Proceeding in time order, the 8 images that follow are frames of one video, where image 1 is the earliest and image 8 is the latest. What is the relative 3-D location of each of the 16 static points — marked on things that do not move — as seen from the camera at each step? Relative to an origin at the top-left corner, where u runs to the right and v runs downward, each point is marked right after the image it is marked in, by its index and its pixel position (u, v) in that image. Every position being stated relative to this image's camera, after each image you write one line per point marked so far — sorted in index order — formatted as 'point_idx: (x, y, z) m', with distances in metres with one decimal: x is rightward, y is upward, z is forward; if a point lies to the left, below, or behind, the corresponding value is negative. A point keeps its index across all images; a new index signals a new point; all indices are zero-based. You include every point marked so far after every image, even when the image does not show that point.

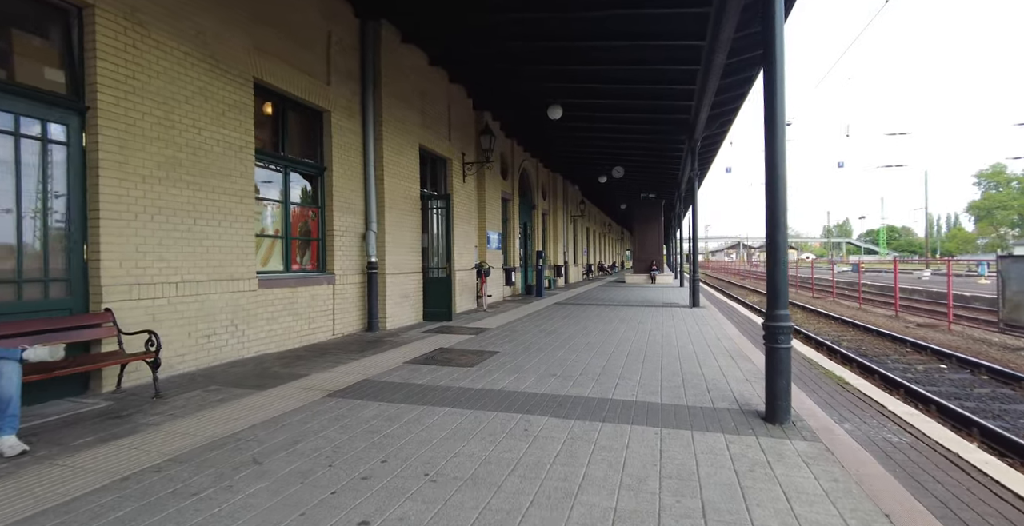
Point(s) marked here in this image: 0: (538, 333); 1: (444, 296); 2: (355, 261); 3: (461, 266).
0: (+0.5, -1.3, +8.5) m
1: (-1.5, -0.7, +10.1) m
2: (-2.9, 0.0, +8.5) m
3: (-1.3, -0.1, +12.0) m
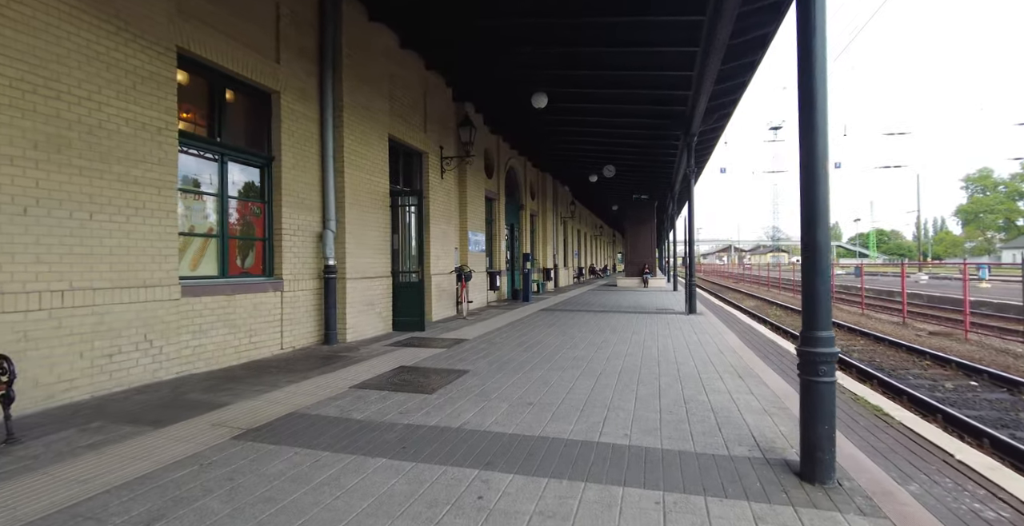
0: (+0.1, -1.3, +7.5) m
1: (-1.9, -0.8, +9.1) m
2: (-3.2, 0.0, +7.5) m
3: (-1.7, -0.2, +11.0) m
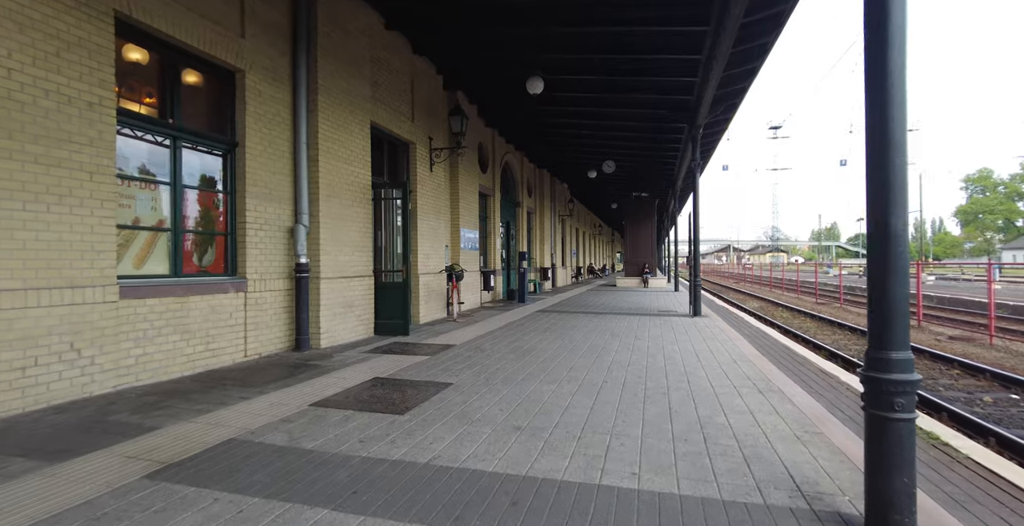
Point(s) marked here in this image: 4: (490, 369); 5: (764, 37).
0: (0.0, -1.3, +6.8) m
1: (-2.1, -0.7, +8.4) m
2: (-3.4, 0.0, +6.8) m
3: (-1.9, -0.1, +10.3) m
4: (-0.3, -1.3, +5.8) m
5: (+4.6, +4.1, +8.6) m
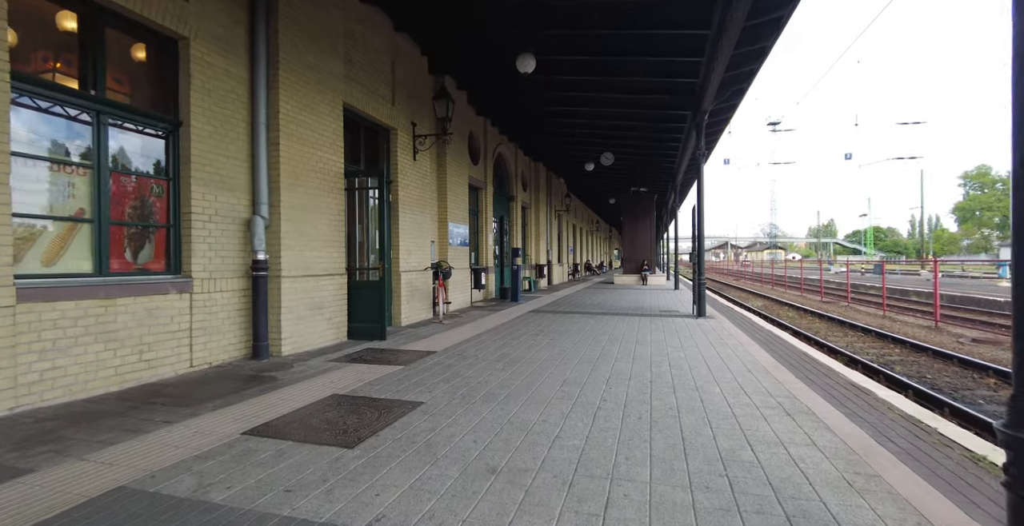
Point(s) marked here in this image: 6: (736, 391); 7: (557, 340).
0: (-0.2, -1.3, +6.0) m
1: (-2.3, -0.7, +7.6) m
2: (-3.5, +0.1, +6.0) m
3: (-2.1, -0.1, +9.5) m
4: (-0.5, -1.3, +5.0) m
5: (+4.4, +4.2, +7.8) m
6: (+2.2, -1.3, +4.7) m
7: (+0.7, -1.2, +7.6) m
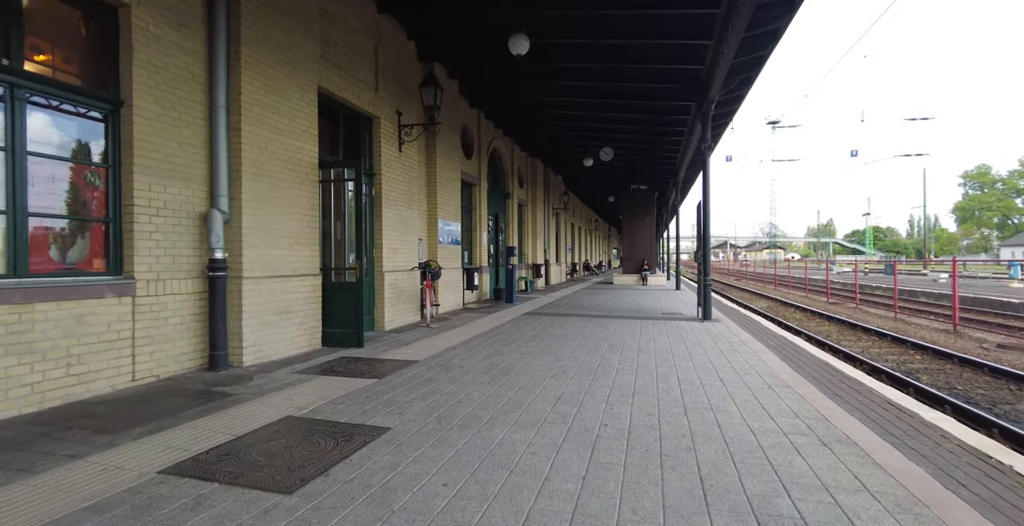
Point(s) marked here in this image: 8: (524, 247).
0: (-0.3, -1.3, +5.4) m
1: (-2.4, -0.7, +6.9) m
2: (-3.7, +0.1, +5.3) m
3: (-2.2, -0.1, +8.8) m
4: (-0.6, -1.3, +4.3) m
5: (+4.3, +4.2, +7.2) m
6: (+2.1, -1.3, +4.0) m
7: (+0.6, -1.2, +7.0) m
8: (+0.5, +0.7, +19.4) m
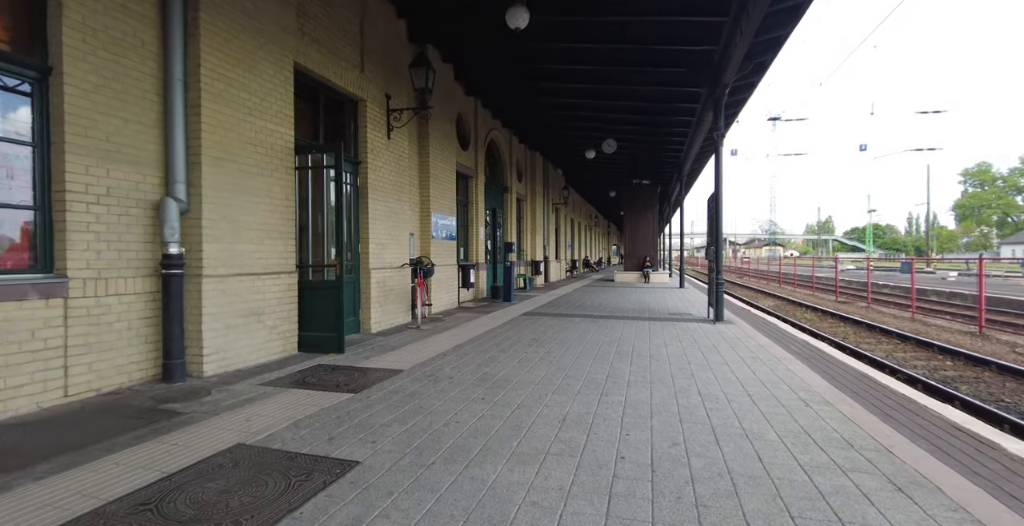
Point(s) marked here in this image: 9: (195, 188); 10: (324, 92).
0: (-0.4, -1.2, +4.7) m
1: (-2.4, -0.6, +6.2) m
2: (-3.7, +0.1, +4.6) m
3: (-2.3, 0.0, +8.1) m
4: (-0.6, -1.2, +3.6) m
5: (+4.3, +4.2, +6.5) m
6: (+2.1, -1.3, +3.4) m
7: (+0.6, -1.2, +6.3) m
8: (+0.4, +0.8, +18.7) m
9: (-3.3, +0.8, +5.0) m
10: (-2.9, +2.6, +7.2) m
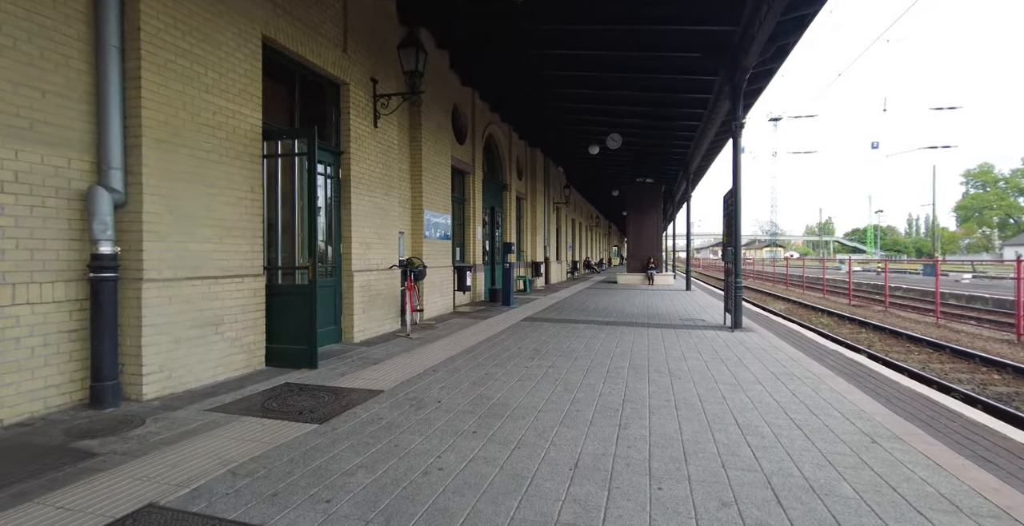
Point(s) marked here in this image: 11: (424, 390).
0: (-0.4, -1.2, +3.9) m
1: (-2.4, -0.7, +5.5) m
2: (-3.7, +0.1, +3.8) m
3: (-2.3, 0.0, +7.4) m
4: (-0.6, -1.3, +2.8) m
5: (+4.3, +4.2, +5.7) m
6: (+2.1, -1.3, +2.6) m
7: (+0.5, -1.2, +5.5) m
8: (+0.4, +0.8, +17.9) m
9: (-3.4, +0.8, +4.2) m
10: (-2.9, +2.6, +6.4) m
11: (-0.8, -1.2, +4.6) m
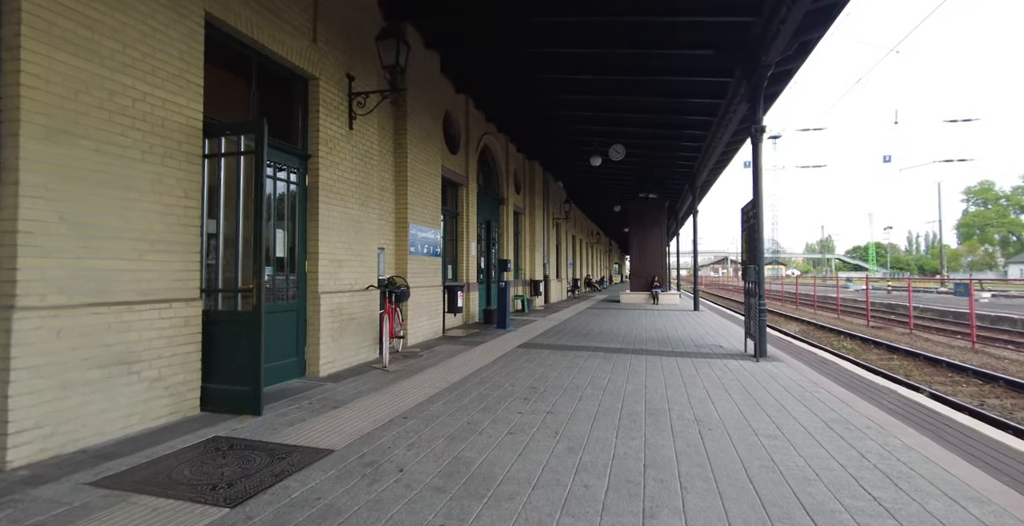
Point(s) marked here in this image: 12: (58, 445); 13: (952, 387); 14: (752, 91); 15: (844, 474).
0: (-0.5, -1.4, +2.9) m
1: (-2.5, -0.9, +4.5) m
2: (-3.8, 0.0, +2.8) m
3: (-2.4, -0.3, +6.4) m
4: (-0.7, -1.4, +1.8) m
5: (+4.2, +4.0, +4.9) m
6: (+2.0, -1.4, +1.5) m
7: (+0.5, -1.4, +4.5) m
8: (+0.3, +0.1, +17.0) m
9: (-3.4, +0.6, +3.3) m
10: (-3.0, +2.3, +5.5) m
11: (-0.9, -1.4, +3.6) m
12: (-3.2, -1.3, +3.4) m
13: (+7.3, -2.1, +7.8) m
14: (+4.2, +3.0, +8.4) m
15: (+2.3, -1.4, +3.3) m
